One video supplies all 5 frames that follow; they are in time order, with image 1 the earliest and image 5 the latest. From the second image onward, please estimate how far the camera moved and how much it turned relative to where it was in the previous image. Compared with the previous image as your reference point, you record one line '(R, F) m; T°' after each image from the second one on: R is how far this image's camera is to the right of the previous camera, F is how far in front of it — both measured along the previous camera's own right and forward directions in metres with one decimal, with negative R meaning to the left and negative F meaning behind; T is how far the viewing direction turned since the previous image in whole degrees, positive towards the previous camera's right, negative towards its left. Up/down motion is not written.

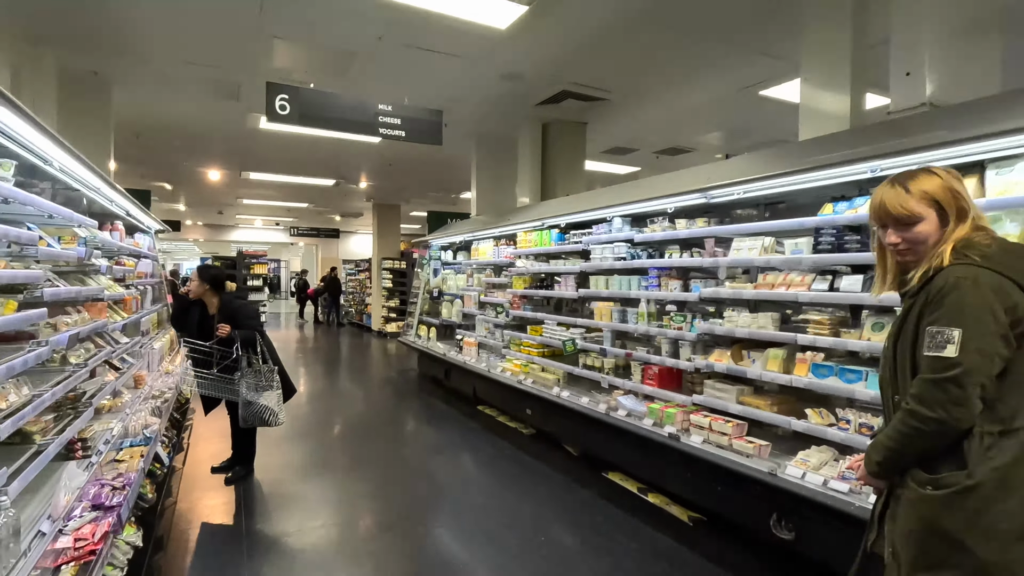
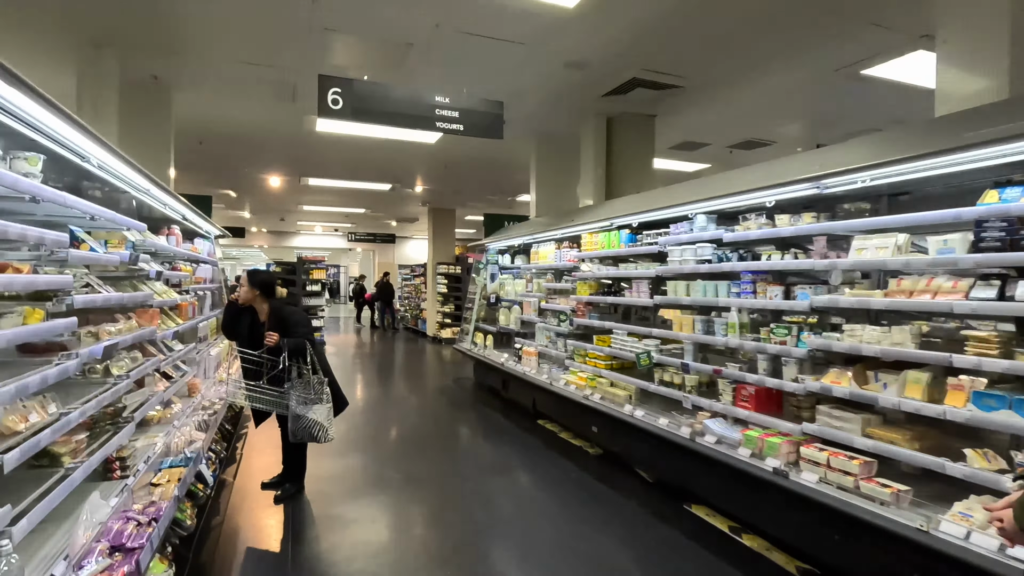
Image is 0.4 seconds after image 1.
(-0.1, +0.4) m; -6°
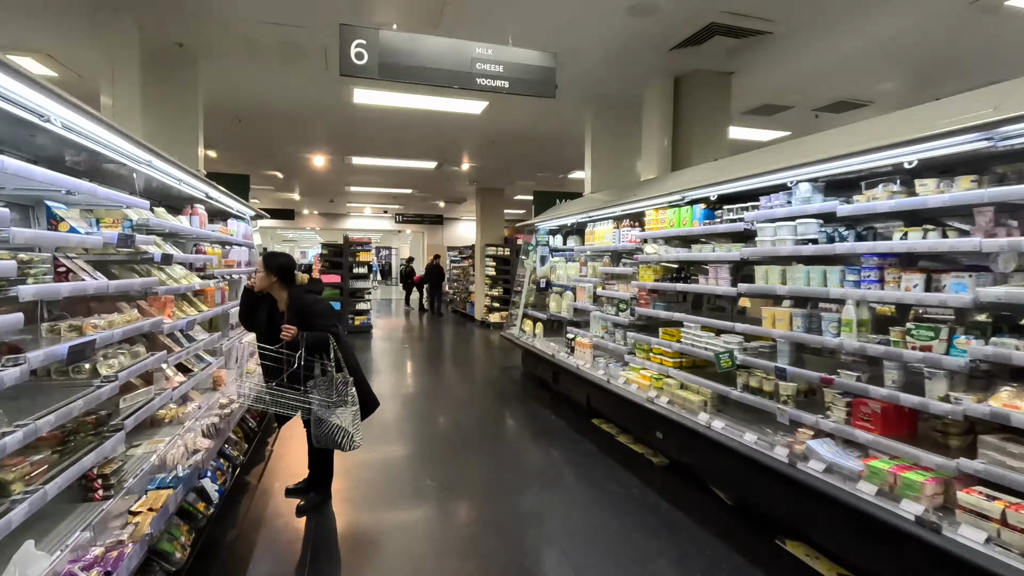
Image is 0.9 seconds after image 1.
(0.0, +0.5) m; -5°
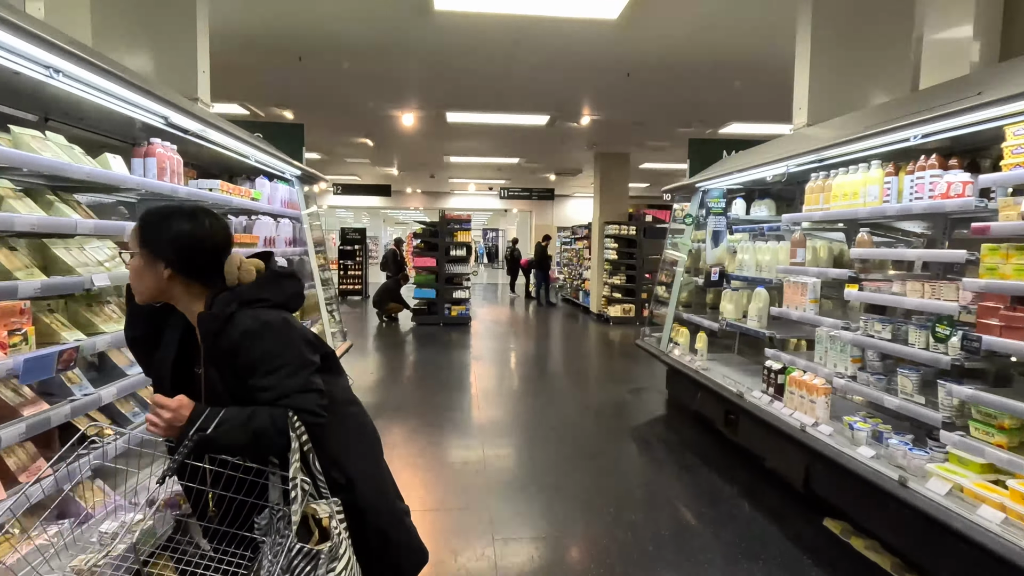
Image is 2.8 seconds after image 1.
(-0.3, +1.9) m; -11°
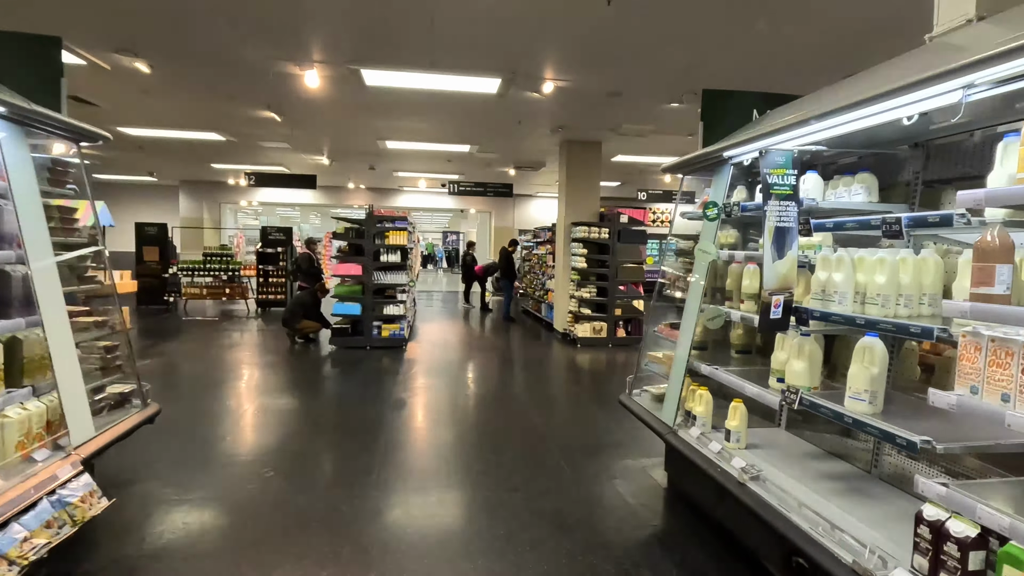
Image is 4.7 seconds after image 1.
(+0.3, +1.7) m; +4°
